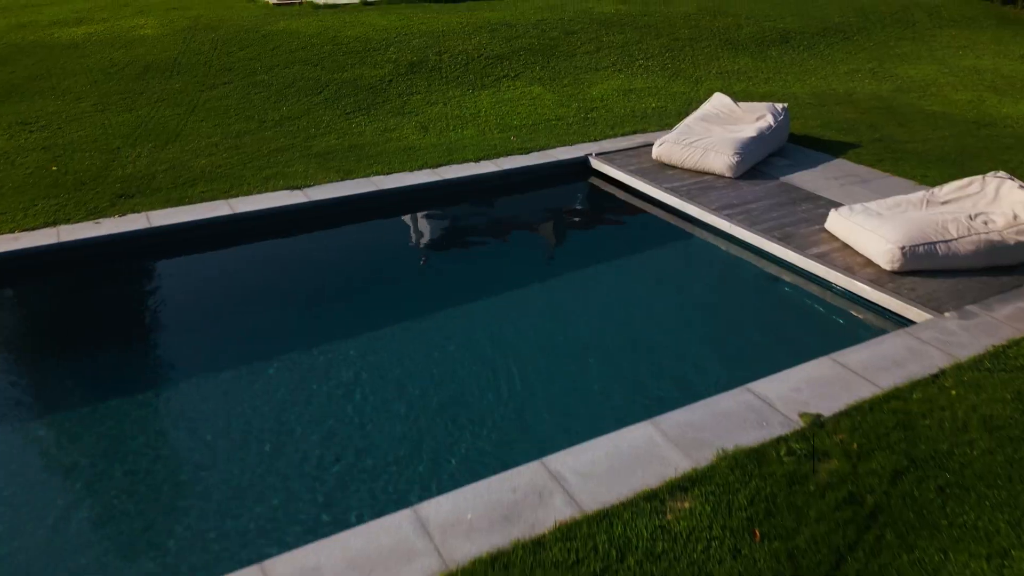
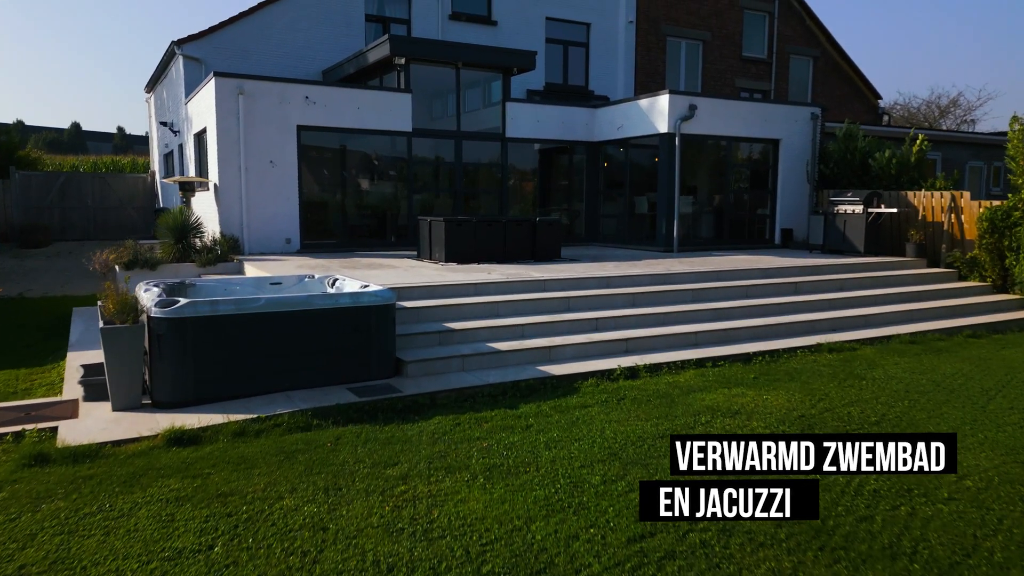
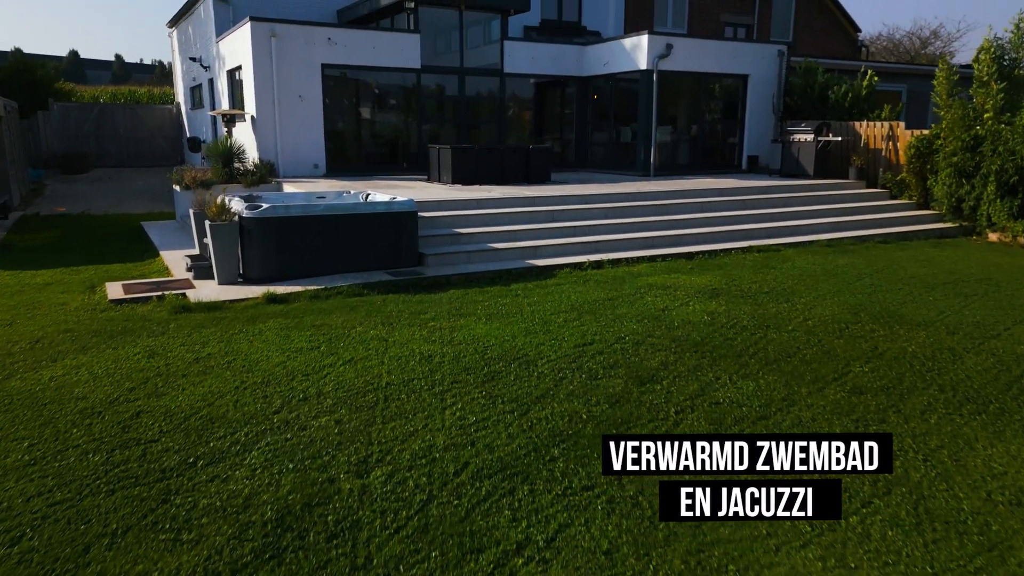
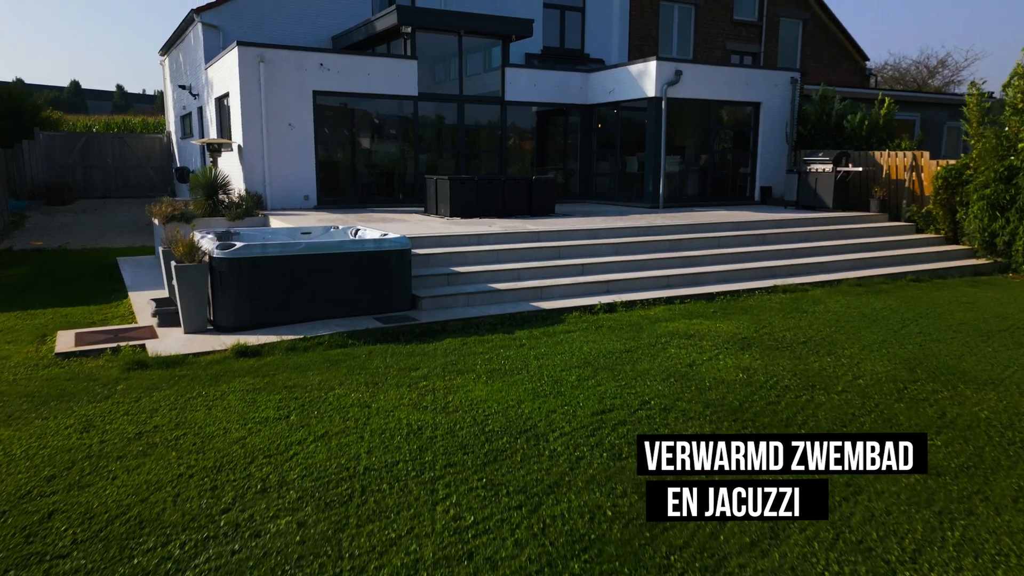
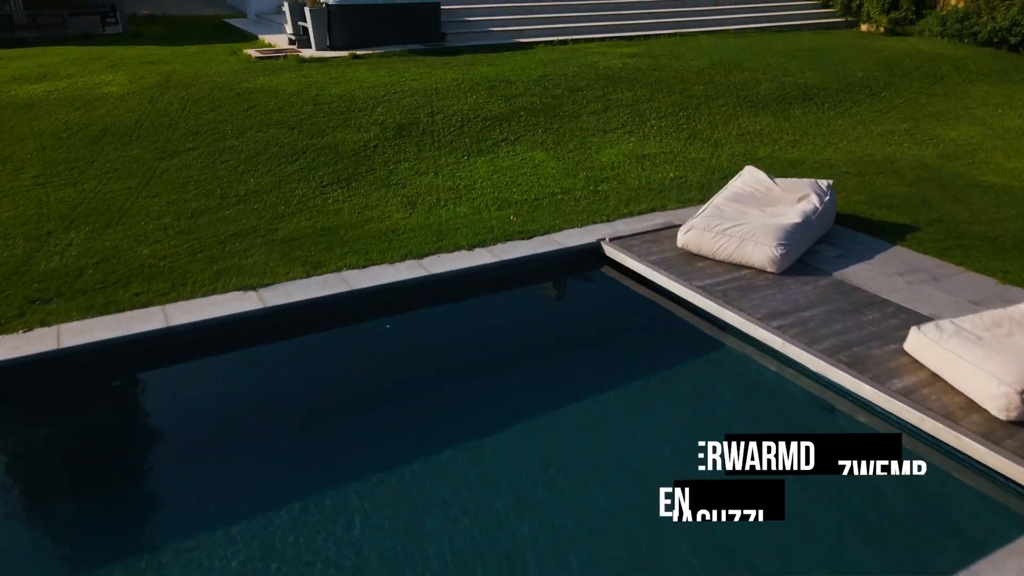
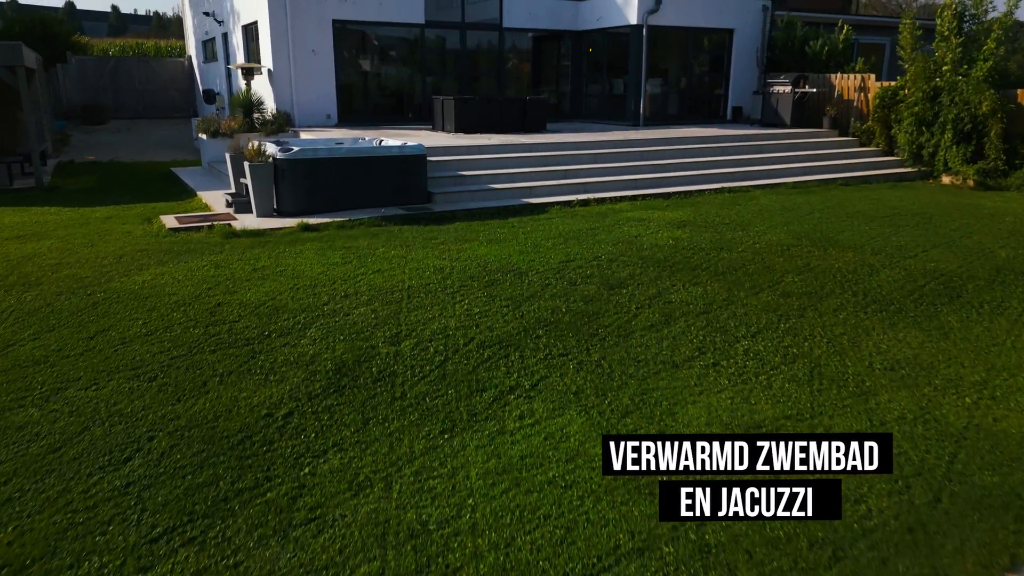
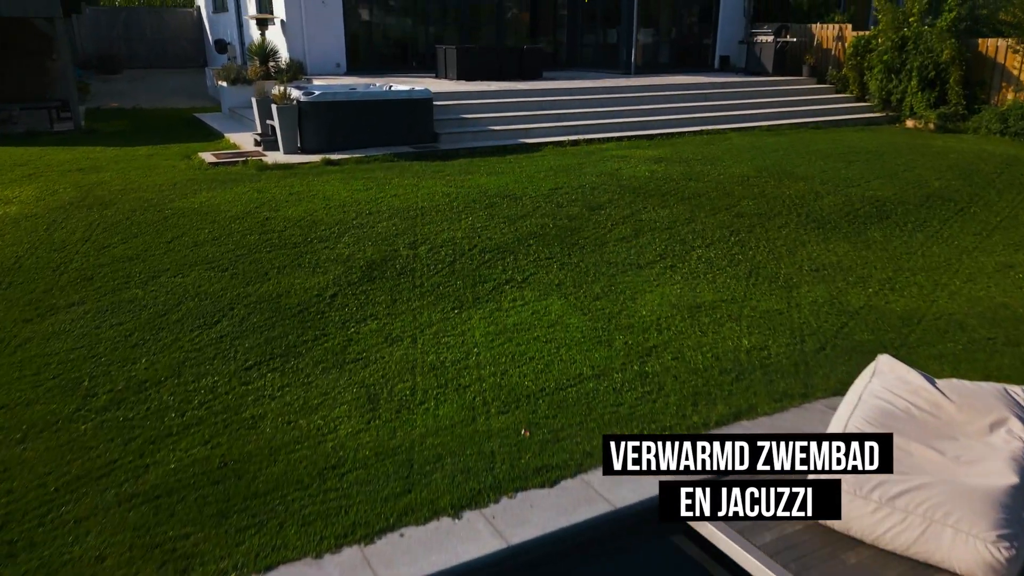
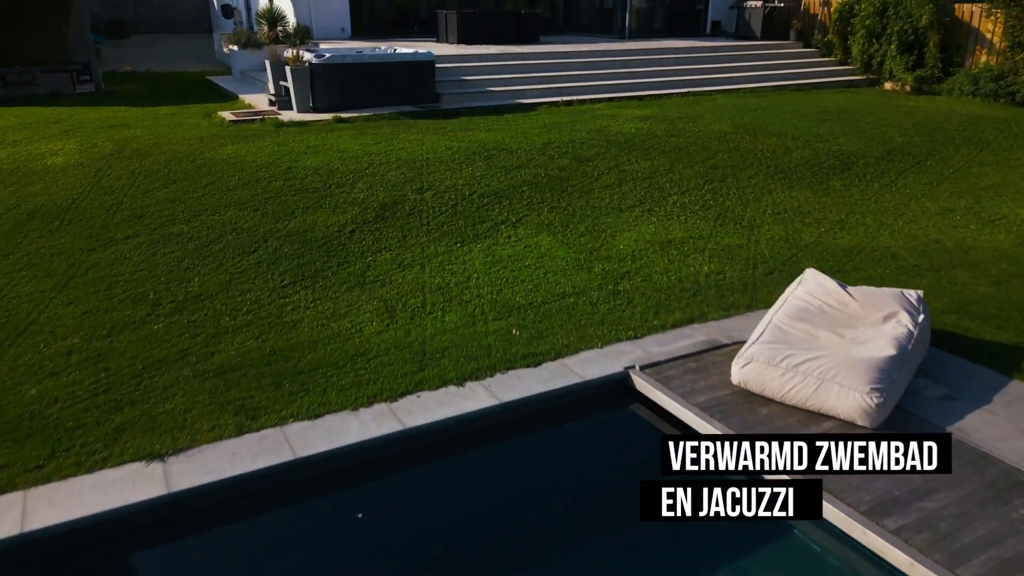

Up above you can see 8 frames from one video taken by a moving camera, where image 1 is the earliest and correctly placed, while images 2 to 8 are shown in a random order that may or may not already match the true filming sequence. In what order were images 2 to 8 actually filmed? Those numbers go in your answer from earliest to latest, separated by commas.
5, 8, 7, 6, 3, 4, 2
